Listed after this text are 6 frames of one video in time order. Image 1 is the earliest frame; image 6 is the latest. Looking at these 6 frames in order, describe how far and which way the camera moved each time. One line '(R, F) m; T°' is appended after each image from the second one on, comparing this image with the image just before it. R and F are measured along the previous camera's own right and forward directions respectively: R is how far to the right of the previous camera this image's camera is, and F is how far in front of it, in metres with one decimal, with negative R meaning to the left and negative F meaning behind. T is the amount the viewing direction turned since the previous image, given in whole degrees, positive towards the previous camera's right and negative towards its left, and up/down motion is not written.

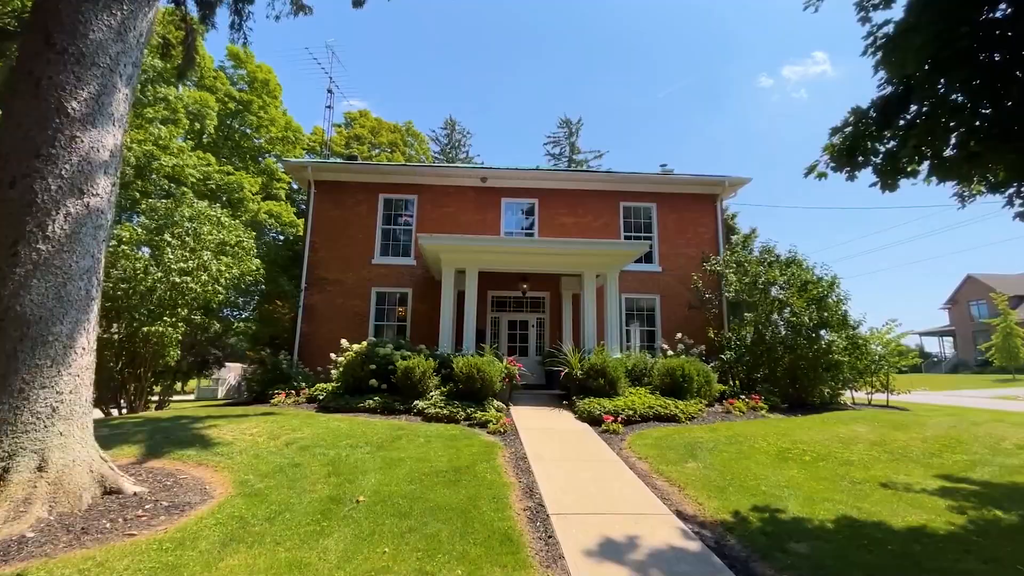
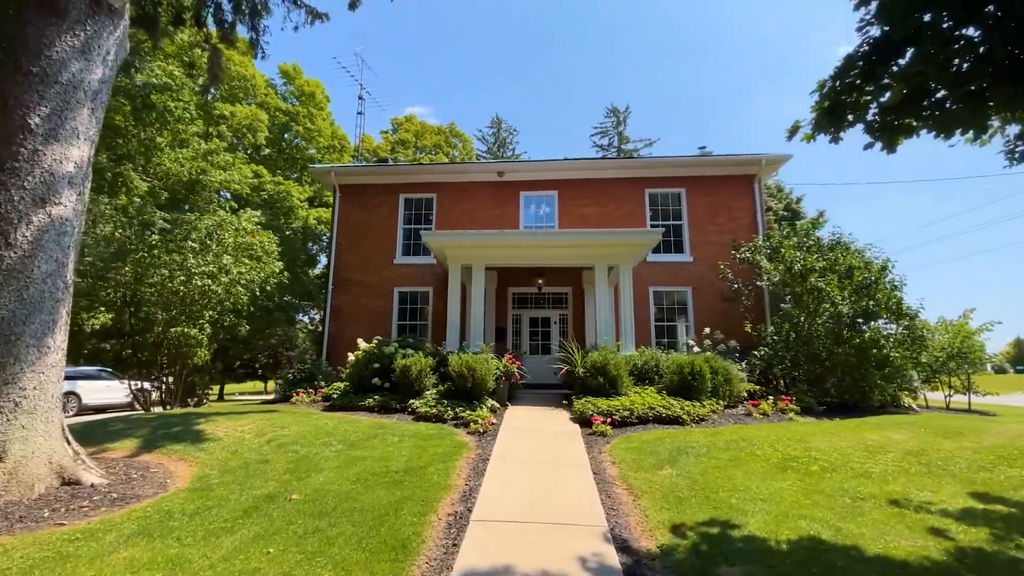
(+1.3, +0.4) m; -8°
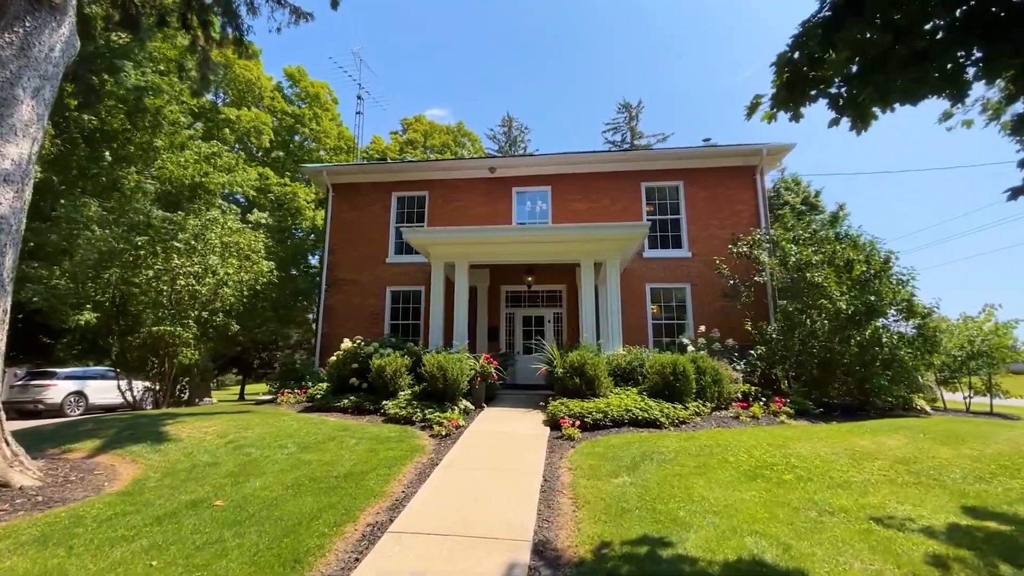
(+0.8, +0.3) m; -3°
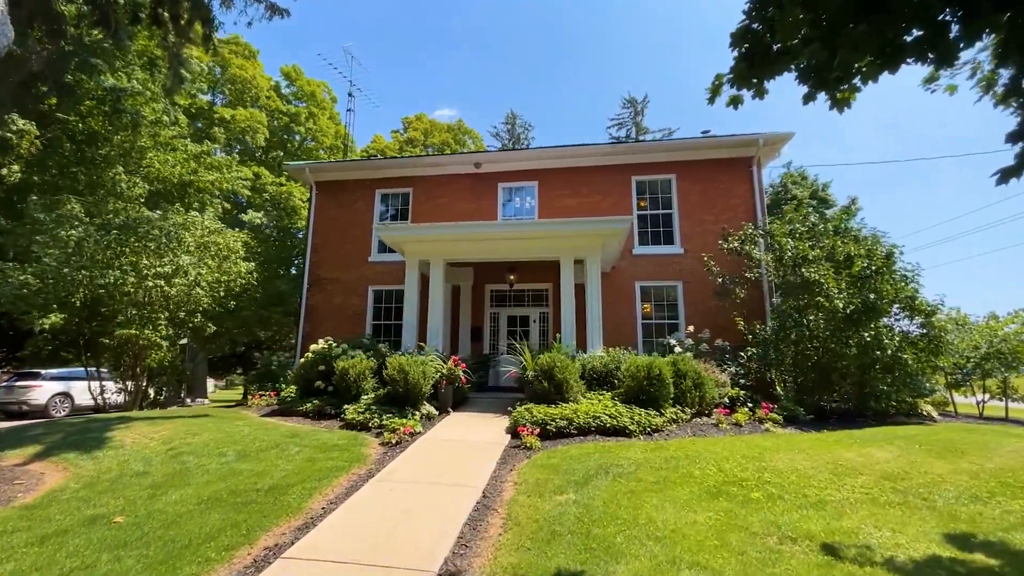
(+0.7, +0.5) m; -2°
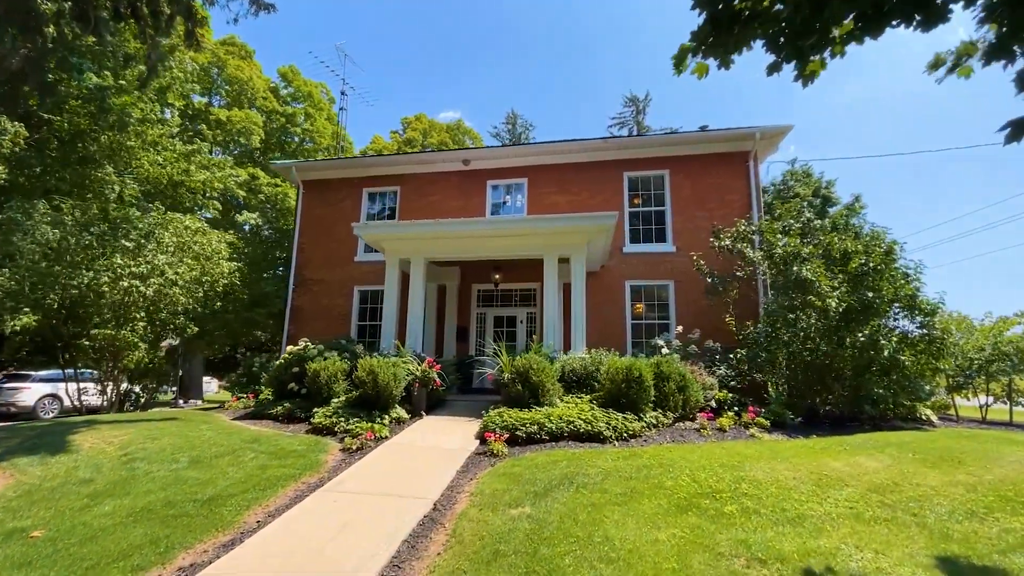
(+0.5, +0.3) m; -1°
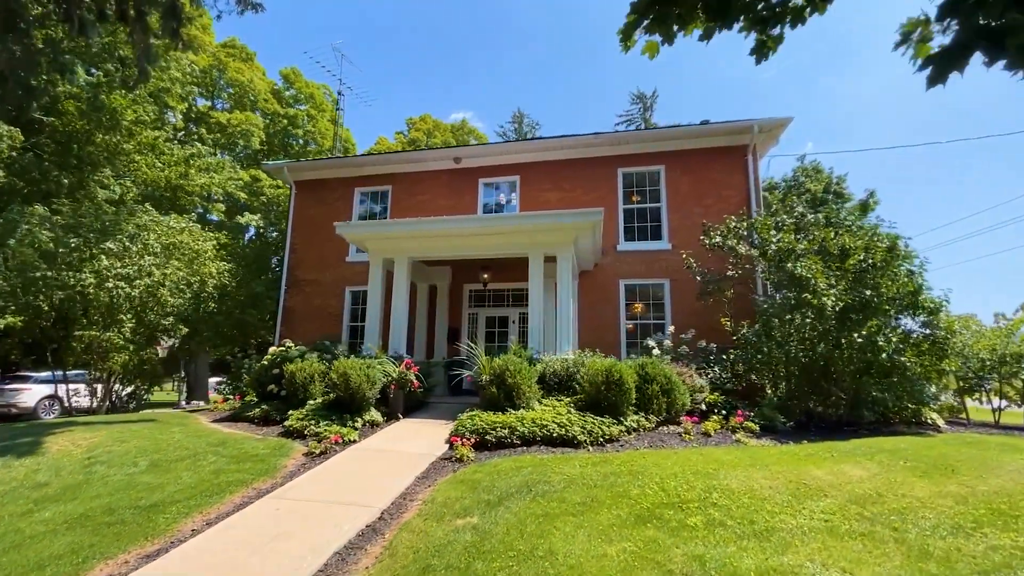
(+0.5, +0.2) m; -2°
